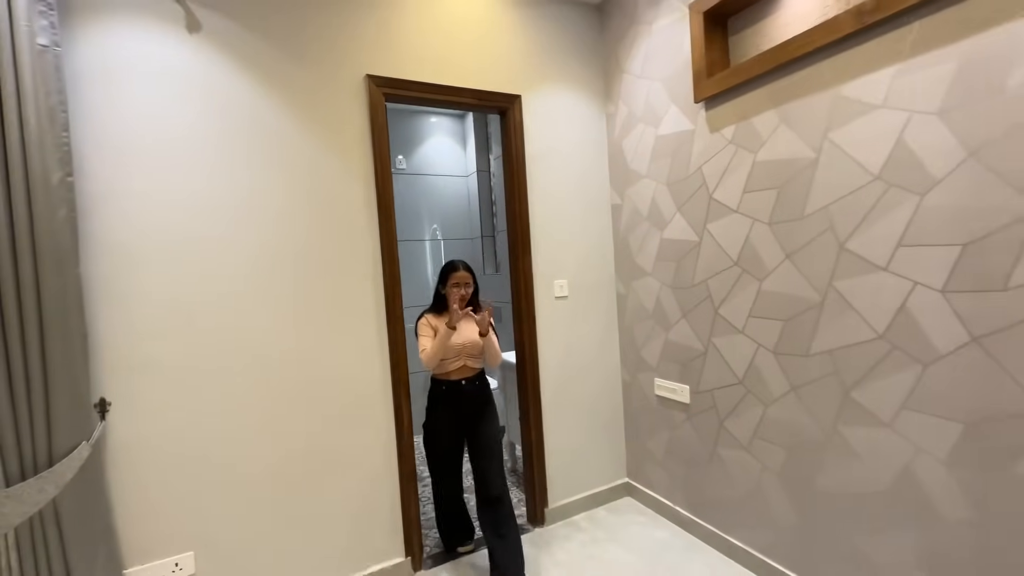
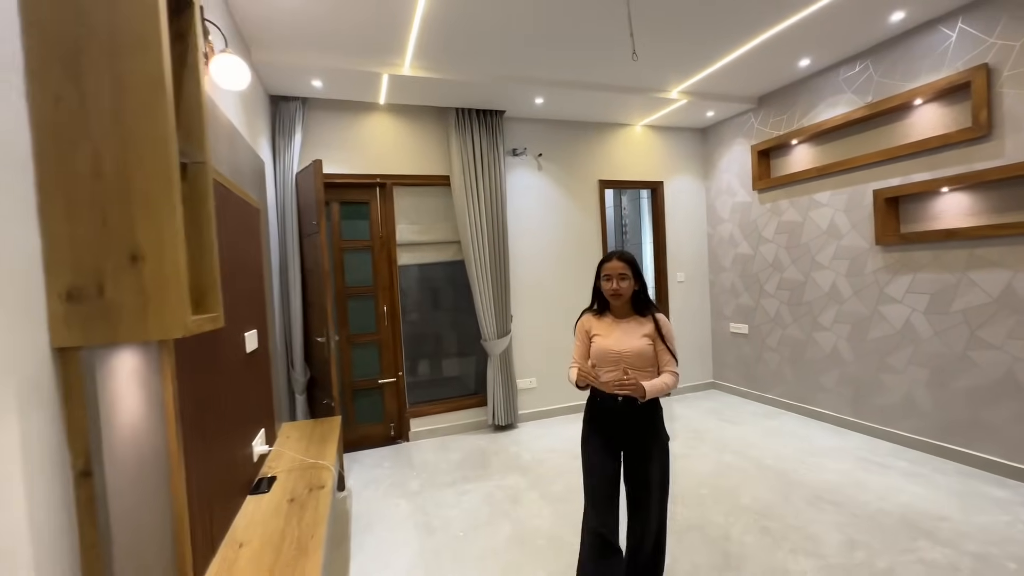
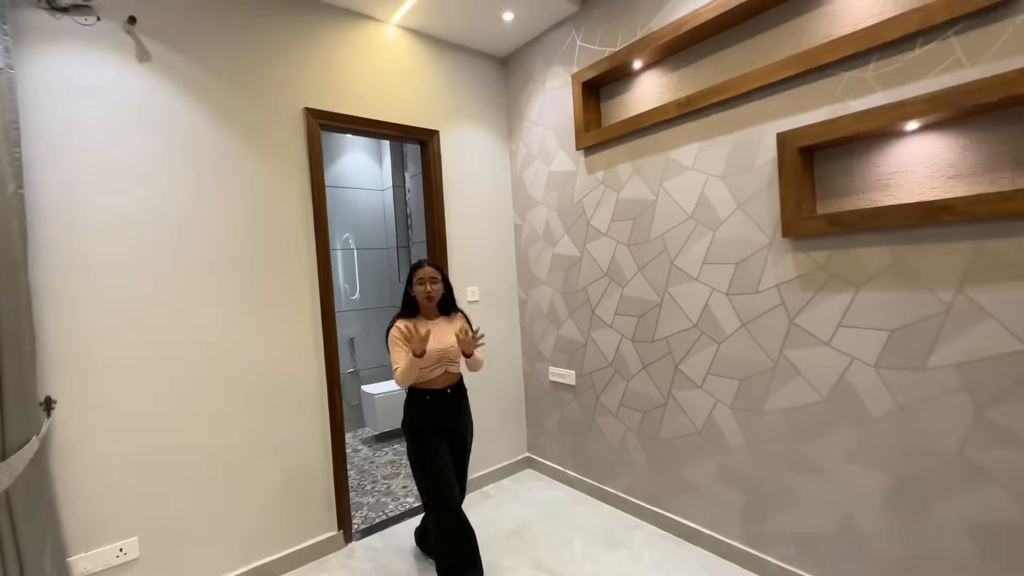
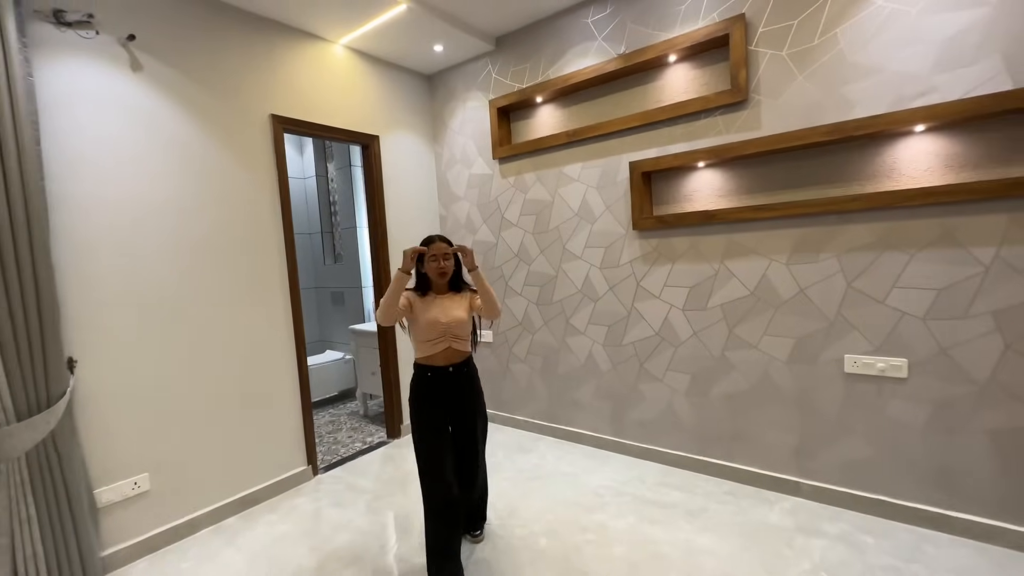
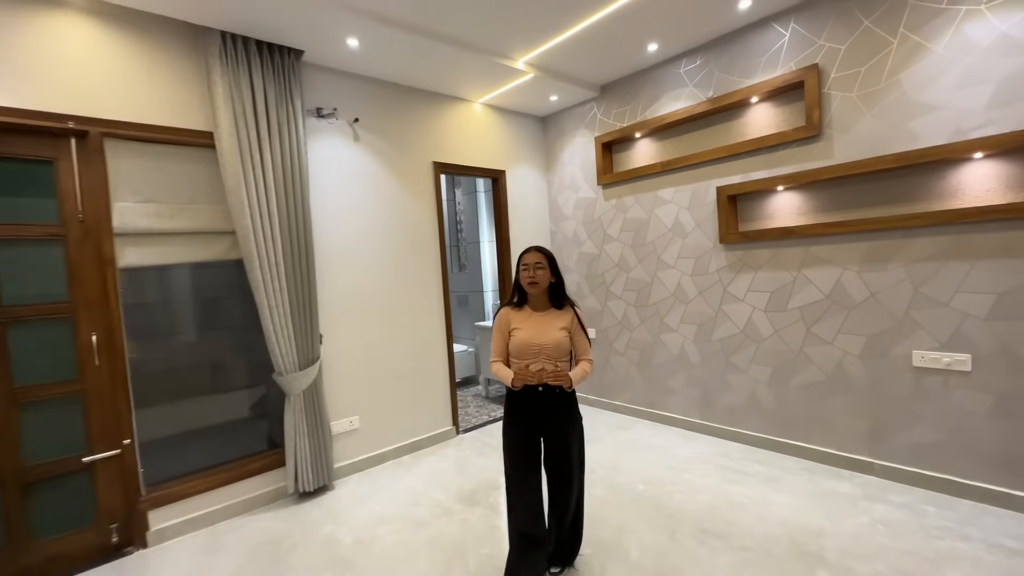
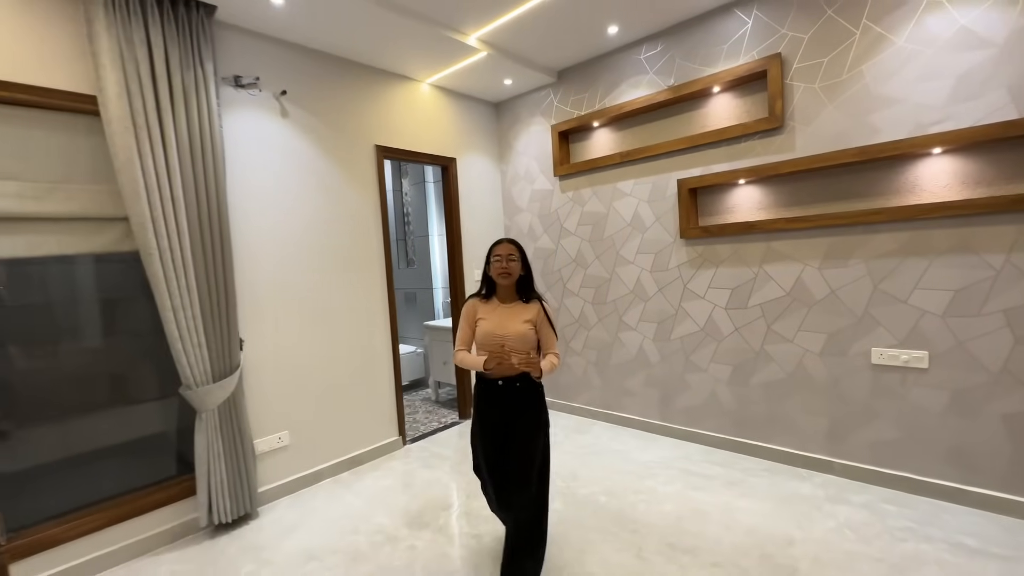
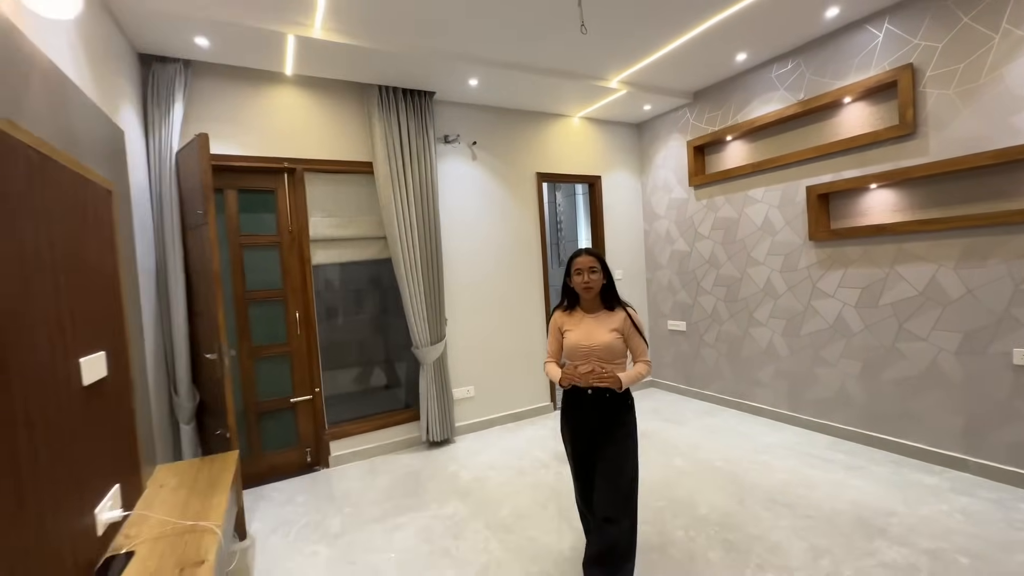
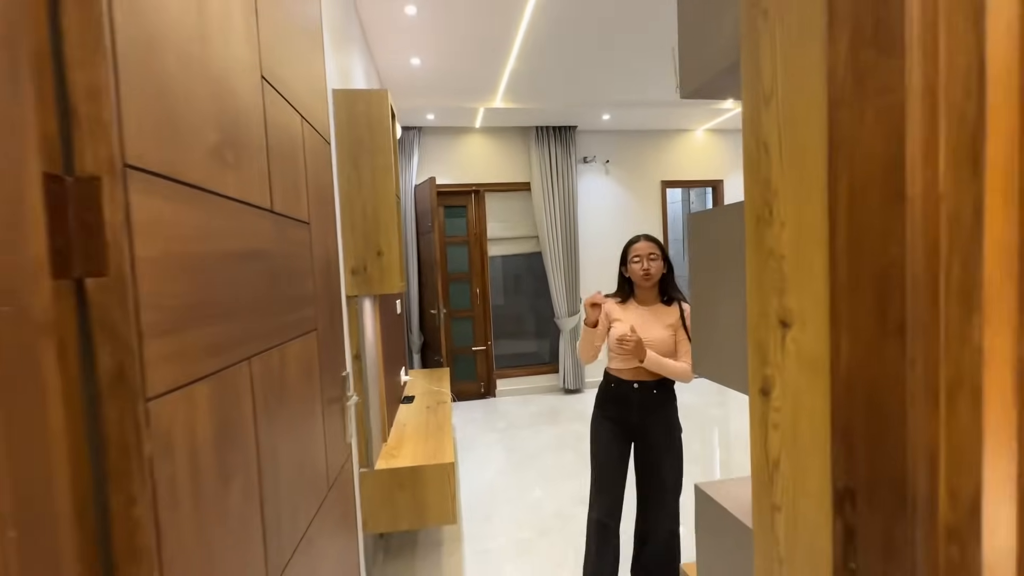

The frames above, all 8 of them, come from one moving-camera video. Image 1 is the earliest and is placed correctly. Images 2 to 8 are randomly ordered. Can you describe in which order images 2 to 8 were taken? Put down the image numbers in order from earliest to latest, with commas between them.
3, 4, 6, 5, 7, 2, 8
